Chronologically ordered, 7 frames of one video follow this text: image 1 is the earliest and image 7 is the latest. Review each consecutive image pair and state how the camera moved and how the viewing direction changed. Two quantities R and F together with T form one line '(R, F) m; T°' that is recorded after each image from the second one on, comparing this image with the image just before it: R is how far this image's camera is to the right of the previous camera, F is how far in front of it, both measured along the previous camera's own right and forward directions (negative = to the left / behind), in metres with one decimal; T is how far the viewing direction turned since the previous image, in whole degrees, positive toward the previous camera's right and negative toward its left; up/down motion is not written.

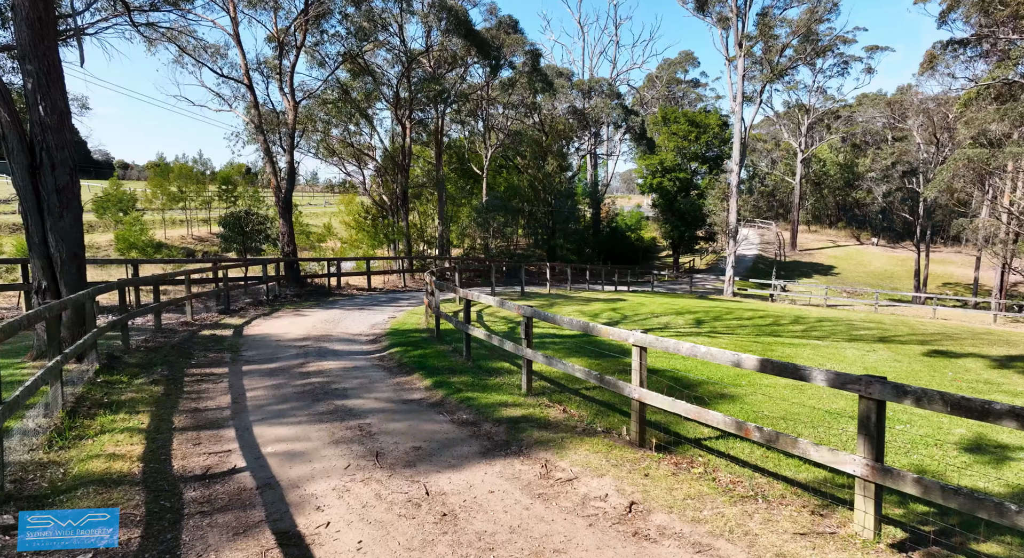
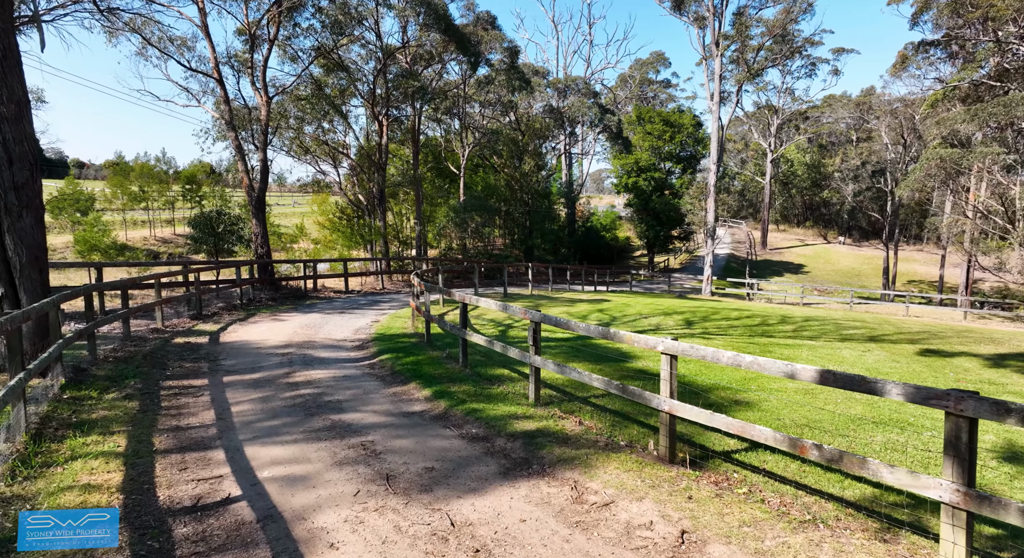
(-0.4, +0.4) m; +3°
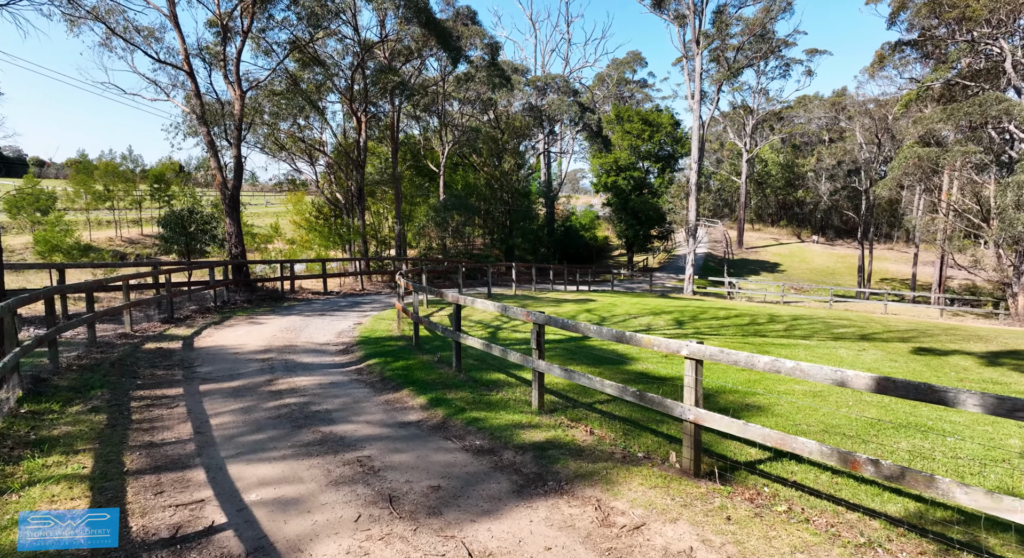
(-0.3, +0.4) m; +2°
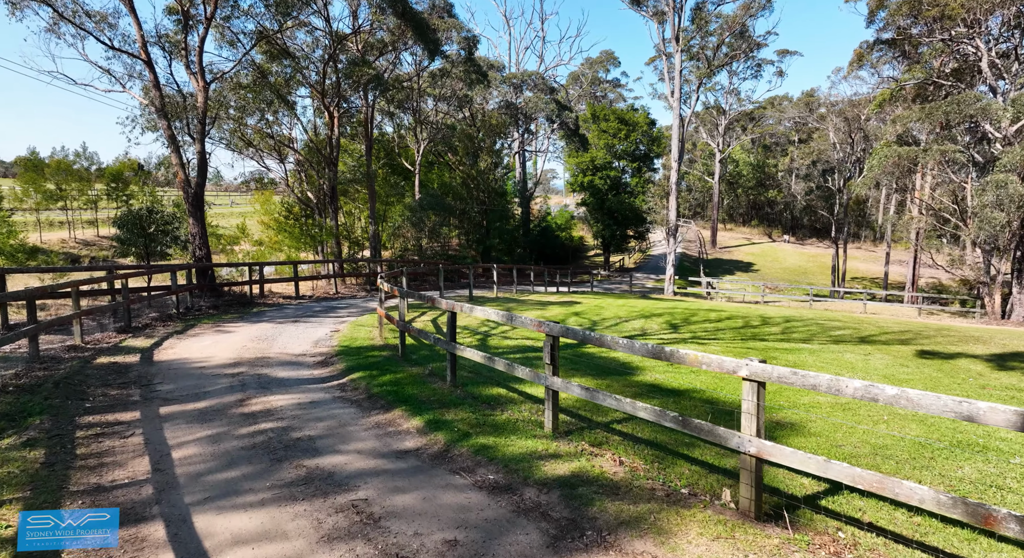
(-0.3, +0.7) m; +3°
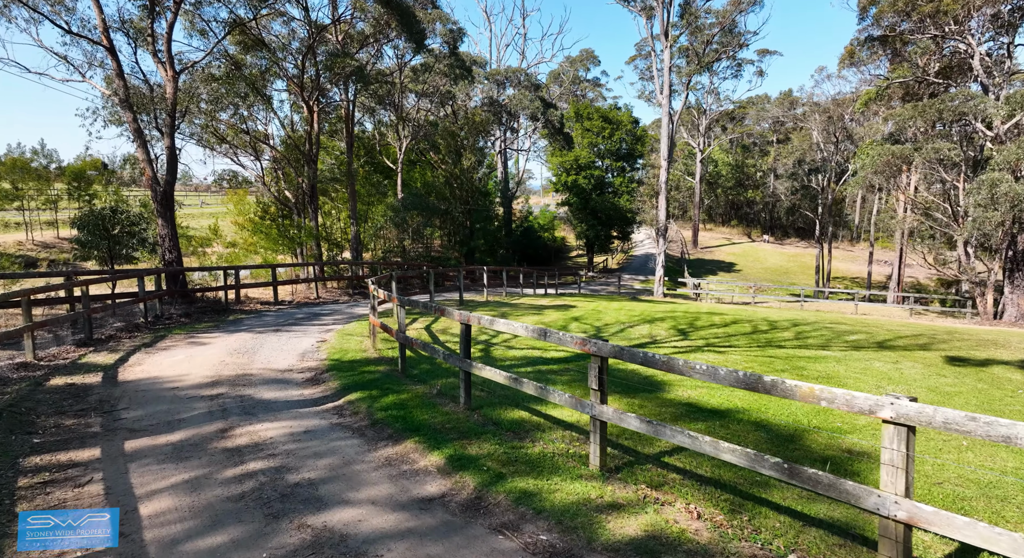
(-0.5, +0.8) m; +2°
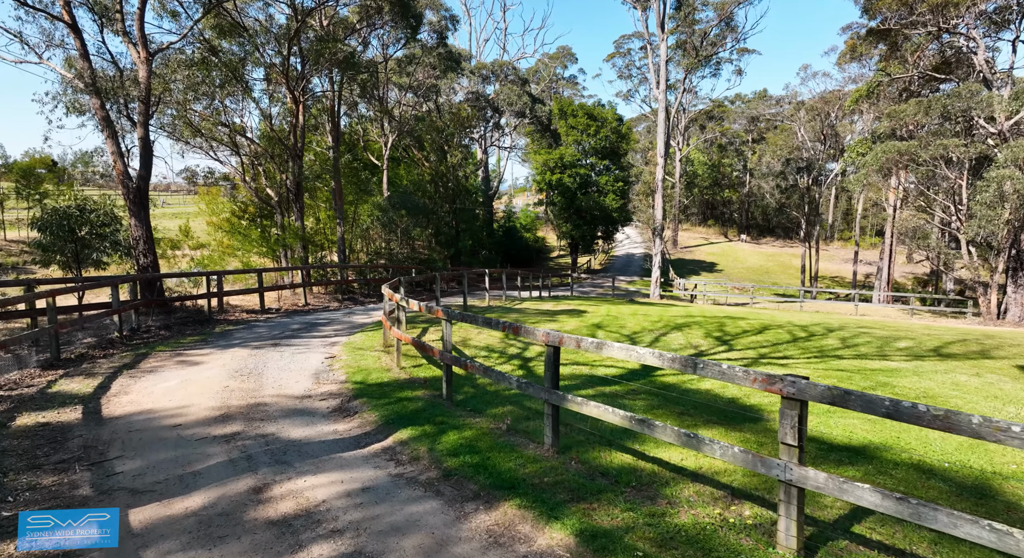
(-1.1, +1.2) m; +3°
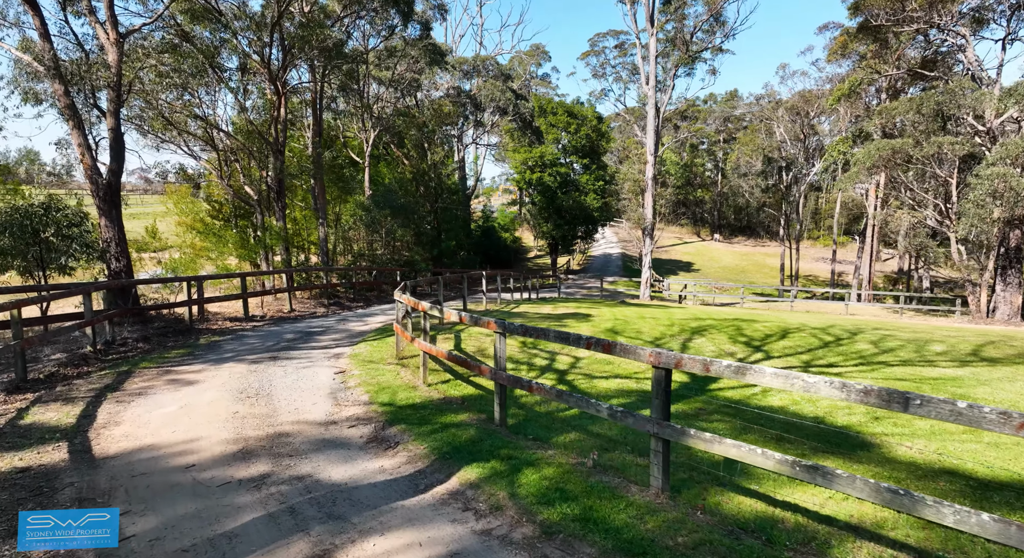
(-1.0, +0.9) m; +3°
